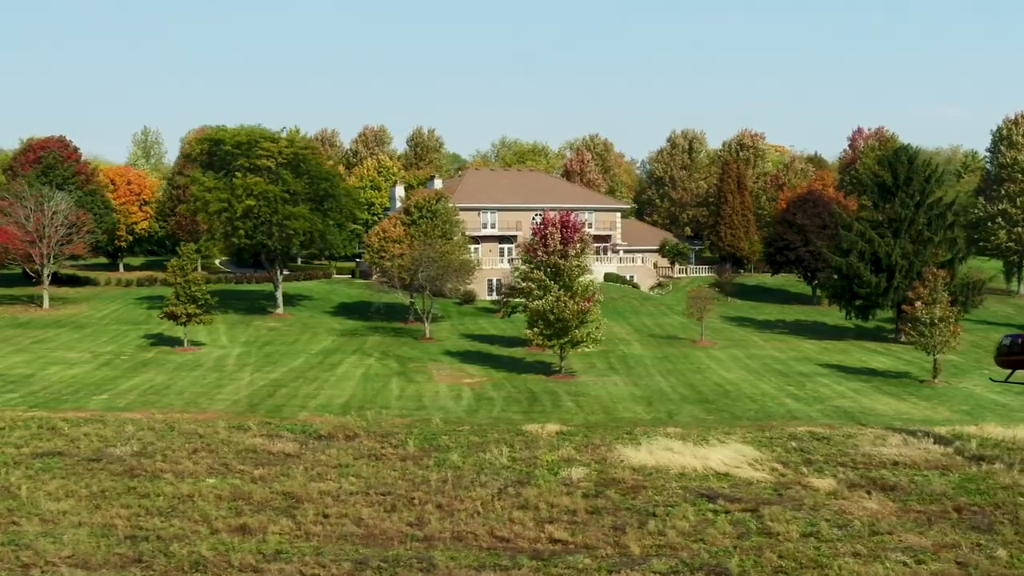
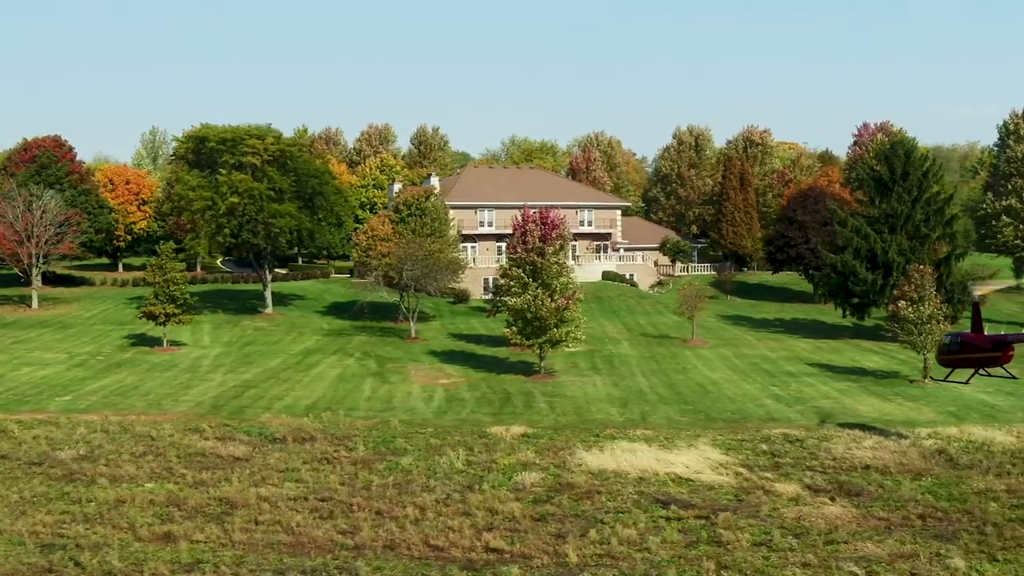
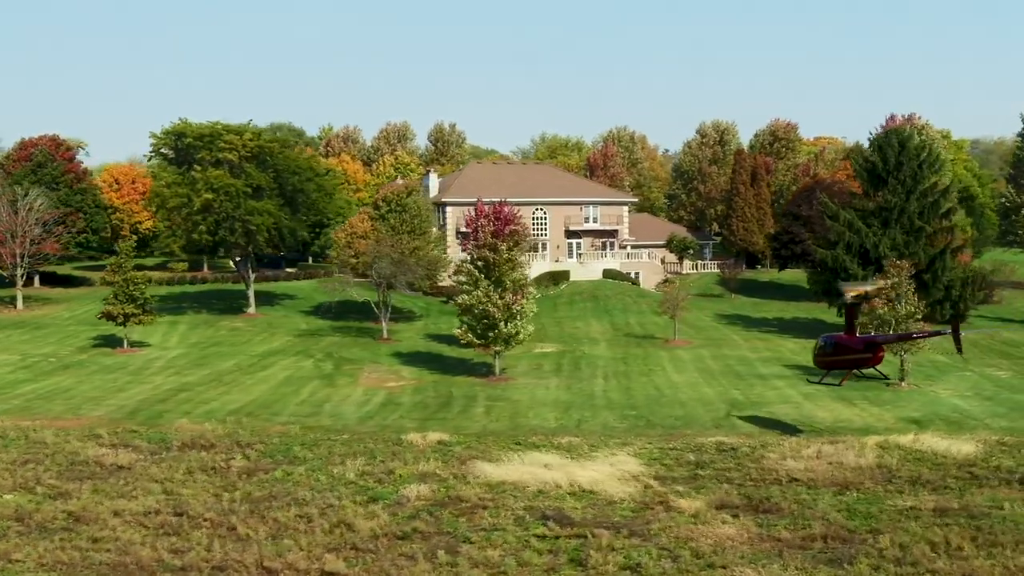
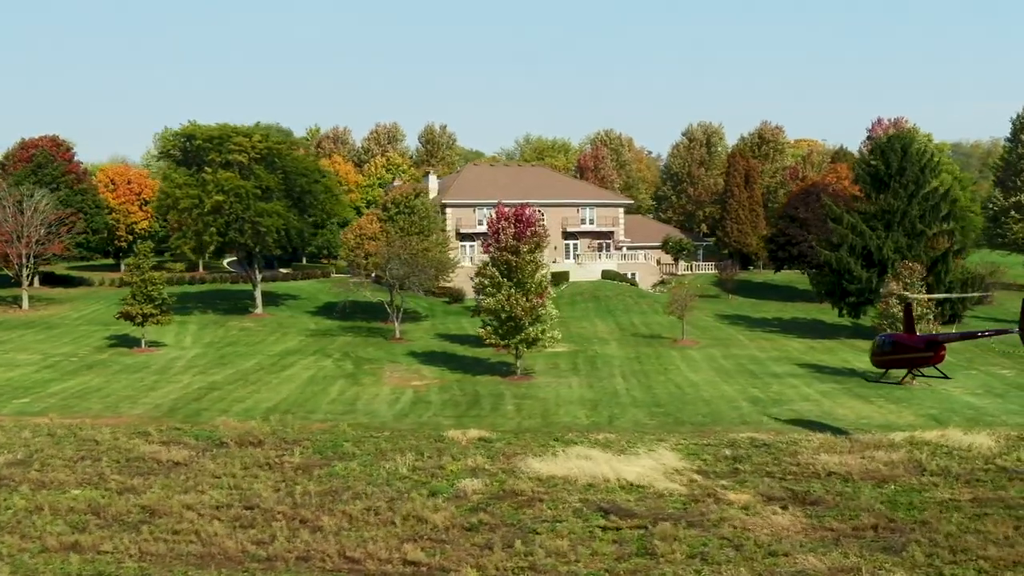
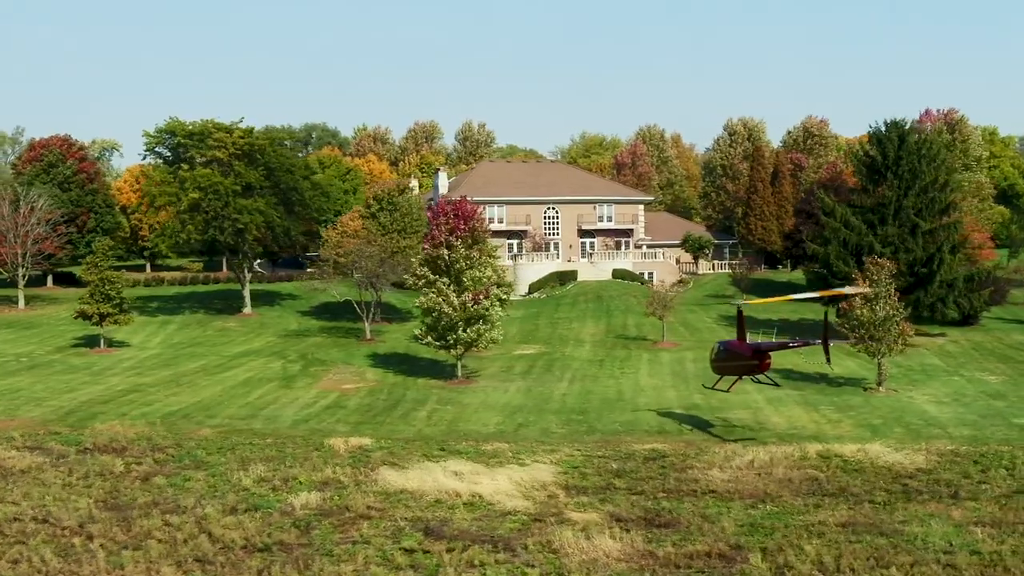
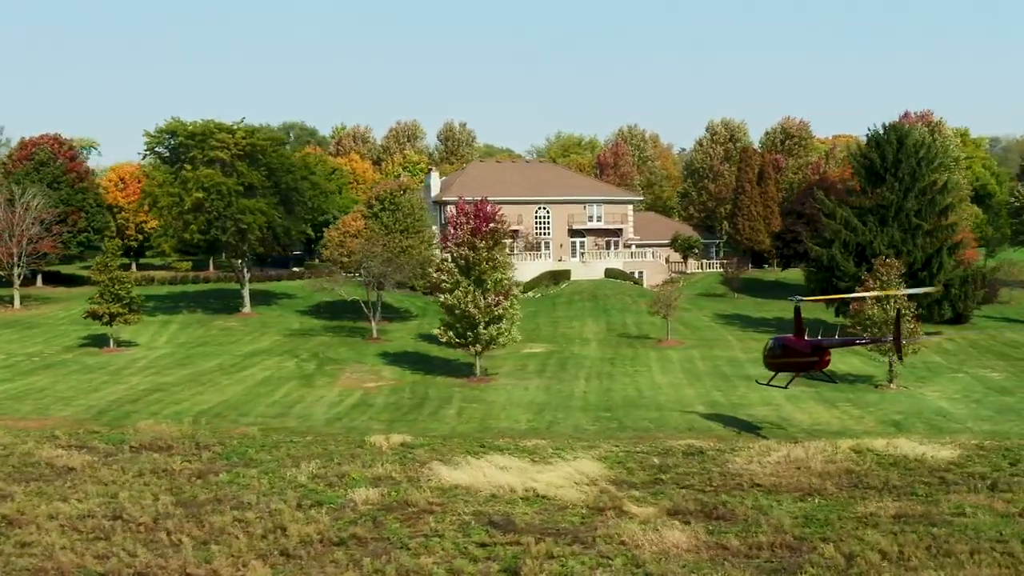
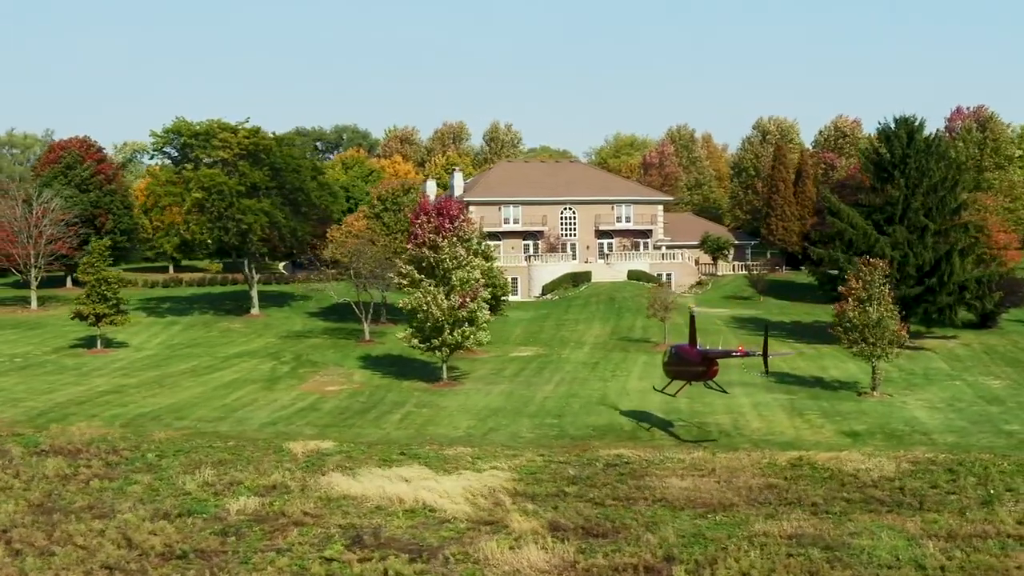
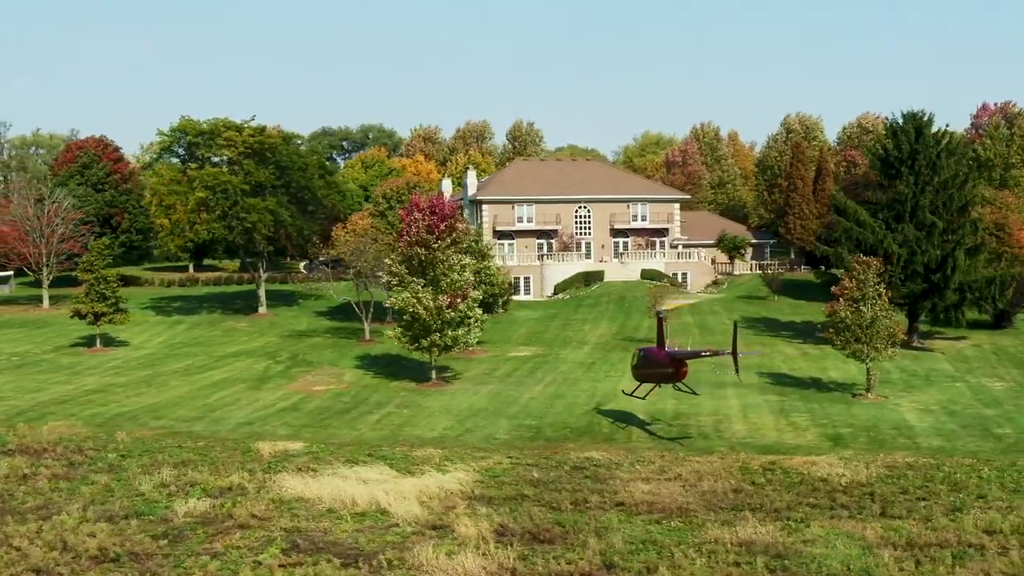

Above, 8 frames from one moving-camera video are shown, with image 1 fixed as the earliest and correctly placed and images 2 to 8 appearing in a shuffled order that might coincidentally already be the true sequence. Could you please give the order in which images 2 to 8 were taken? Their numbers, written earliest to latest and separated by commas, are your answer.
2, 4, 3, 6, 5, 7, 8
